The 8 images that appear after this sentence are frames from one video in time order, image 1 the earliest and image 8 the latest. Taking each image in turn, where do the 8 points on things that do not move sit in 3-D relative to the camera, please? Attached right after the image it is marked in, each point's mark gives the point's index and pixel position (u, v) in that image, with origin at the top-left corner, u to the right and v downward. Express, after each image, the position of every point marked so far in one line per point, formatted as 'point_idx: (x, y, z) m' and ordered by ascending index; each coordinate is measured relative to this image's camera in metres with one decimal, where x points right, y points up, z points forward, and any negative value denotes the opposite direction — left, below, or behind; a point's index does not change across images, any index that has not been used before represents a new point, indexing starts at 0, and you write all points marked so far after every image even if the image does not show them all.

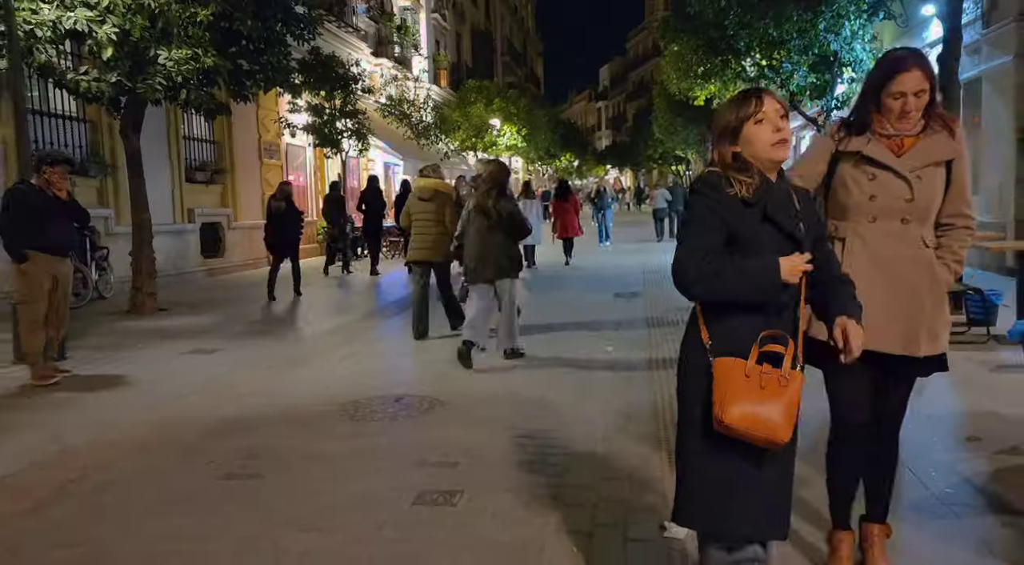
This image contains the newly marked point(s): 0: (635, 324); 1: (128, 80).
0: (+1.5, -0.4, +9.8) m
1: (-3.7, +2.0, +7.8) m
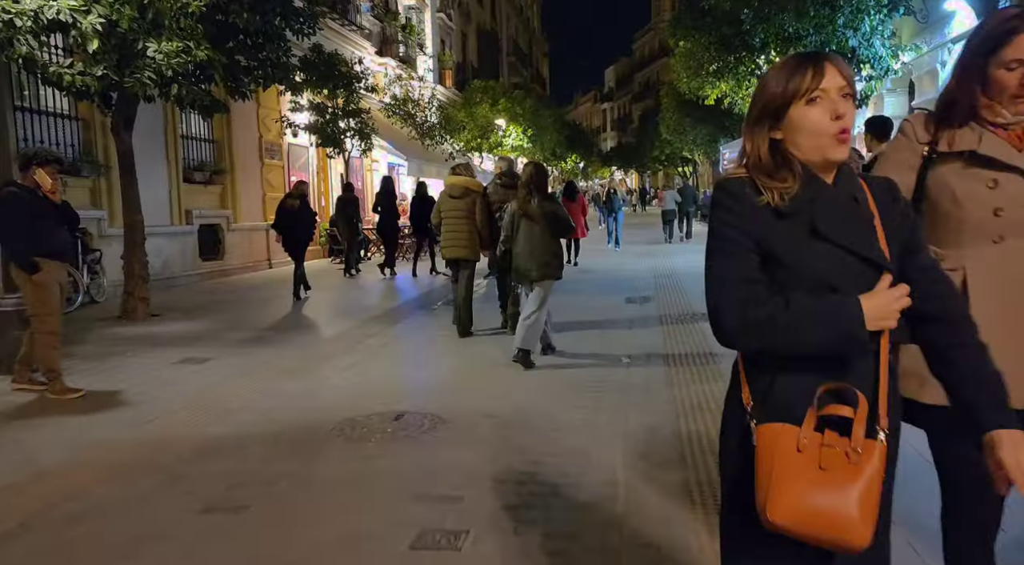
0: (+1.6, -0.5, +9.4) m
1: (-3.7, +1.9, +7.4) m
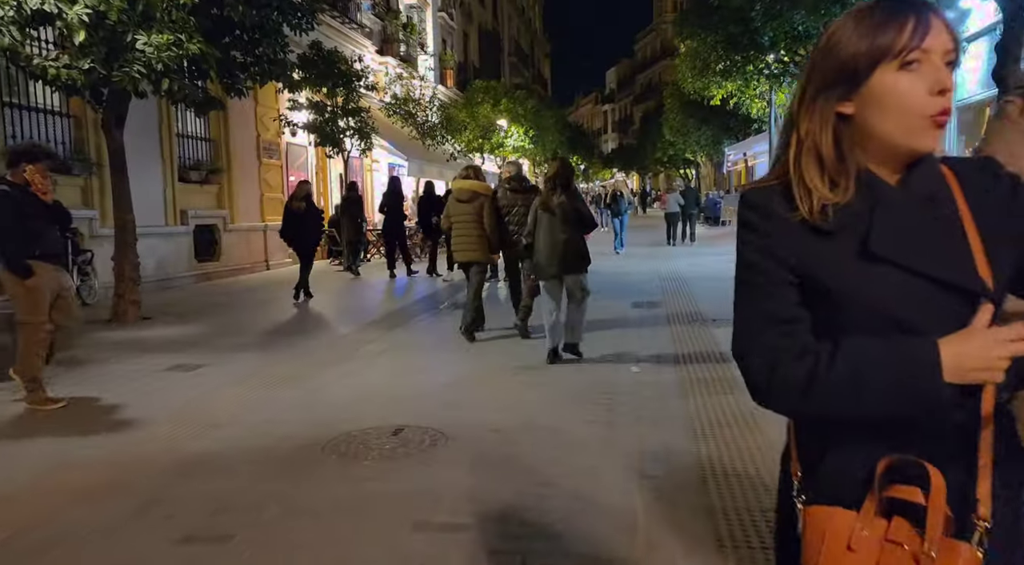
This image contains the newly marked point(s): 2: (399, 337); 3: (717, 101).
0: (+1.7, -0.5, +9.1) m
1: (-3.6, +1.9, +7.1) m
2: (-1.3, -0.6, +9.0) m
3: (+4.9, +4.4, +19.4) m
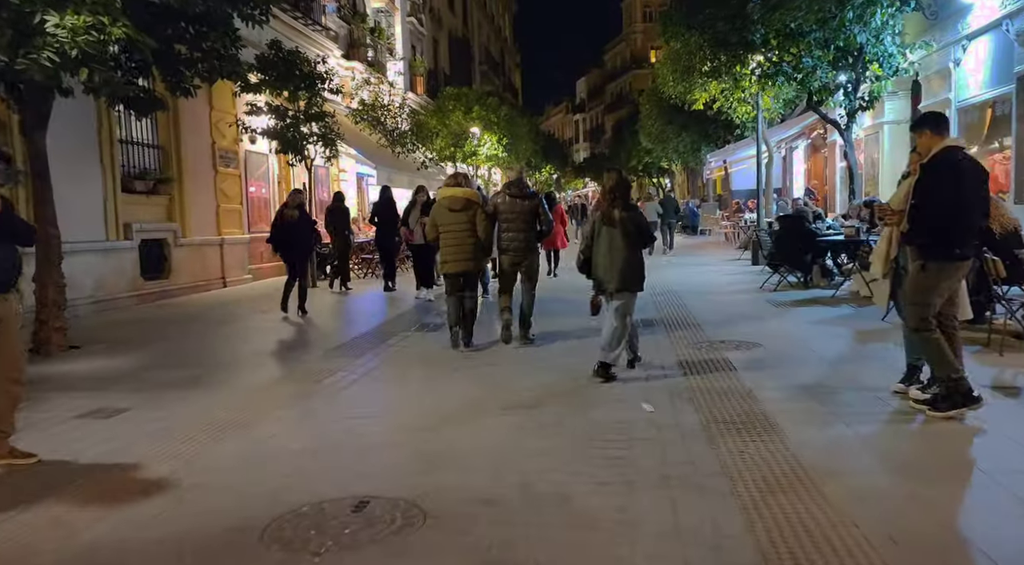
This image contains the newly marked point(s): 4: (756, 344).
0: (+1.5, -0.7, +8.1) m
1: (-3.7, +1.7, +6.0) m
2: (-1.4, -0.8, +7.9) m
3: (+4.3, +4.1, +18.6) m
4: (+2.4, -0.6, +7.8) m
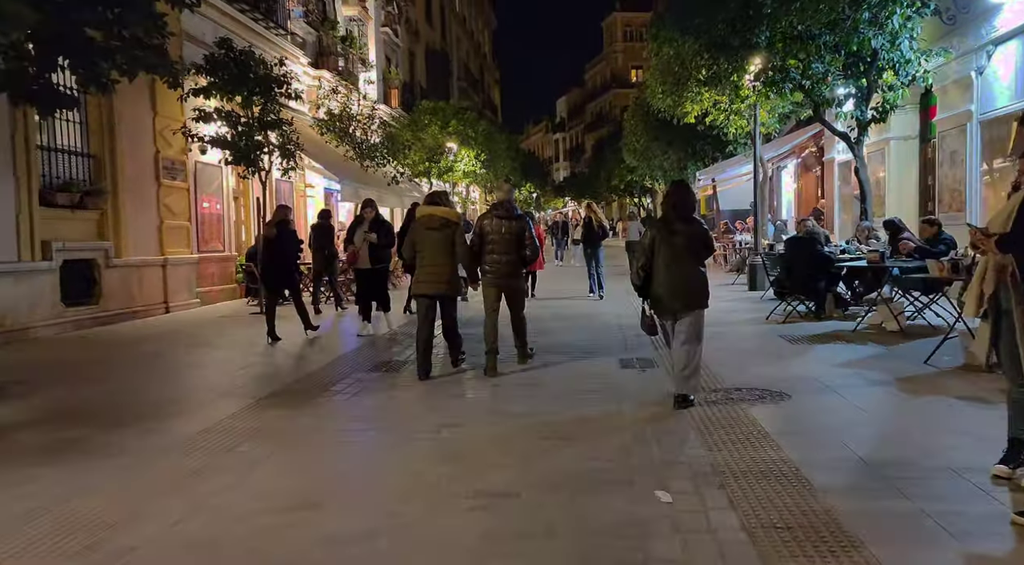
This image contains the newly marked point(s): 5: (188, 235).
0: (+1.3, -1.0, +6.7) m
1: (-3.9, +1.5, +4.5) m
2: (-1.7, -1.1, +6.4) m
3: (+3.9, +3.5, +17.4) m
4: (+2.2, -0.9, +6.4) m
5: (-5.8, +0.8, +14.5) m
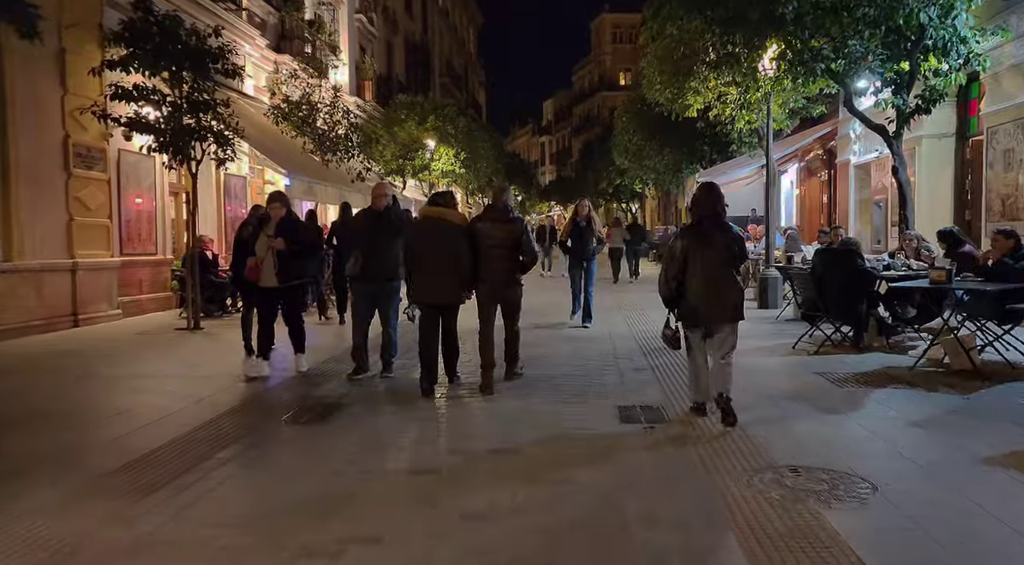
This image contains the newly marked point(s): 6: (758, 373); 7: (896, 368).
0: (+1.0, -1.2, +4.7) m
1: (-4.1, +1.4, +2.5) m
2: (-1.9, -1.2, +4.4) m
3: (+3.5, +3.3, +15.5) m
4: (+1.9, -1.1, +4.4) m
5: (-6.2, +0.7, +12.4) m
6: (+2.3, -0.9, +7.7) m
7: (+3.6, -0.8, +7.5) m
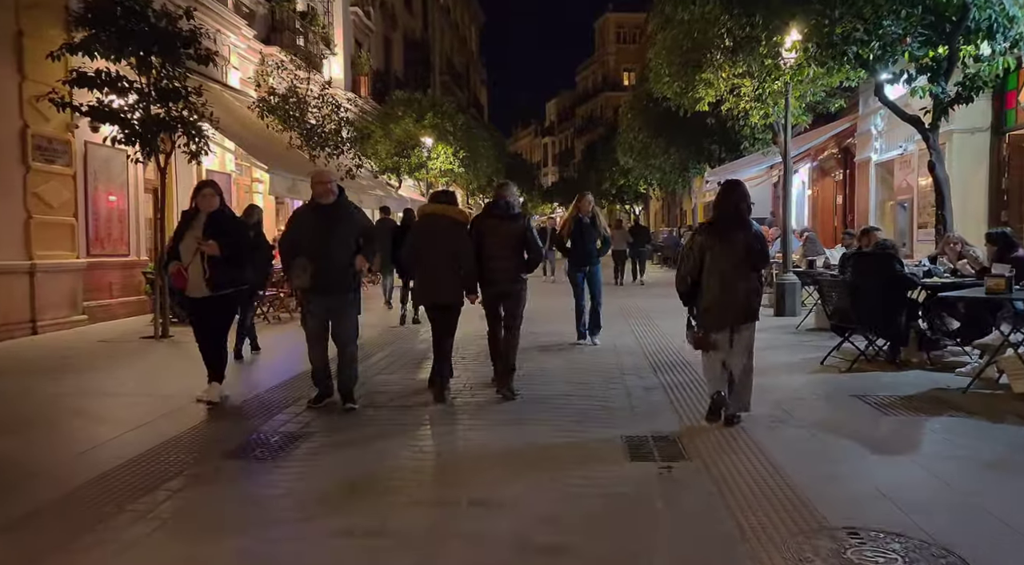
0: (+0.9, -1.2, +3.8) m
1: (-4.1, +1.3, +1.5) m
2: (-2.0, -1.3, +3.4) m
3: (+3.5, +3.2, +14.5) m
4: (+1.8, -1.1, +3.5) m
5: (-6.2, +0.7, +11.5) m
6: (+2.3, -0.9, +6.7) m
7: (+3.5, -0.9, +6.5) m
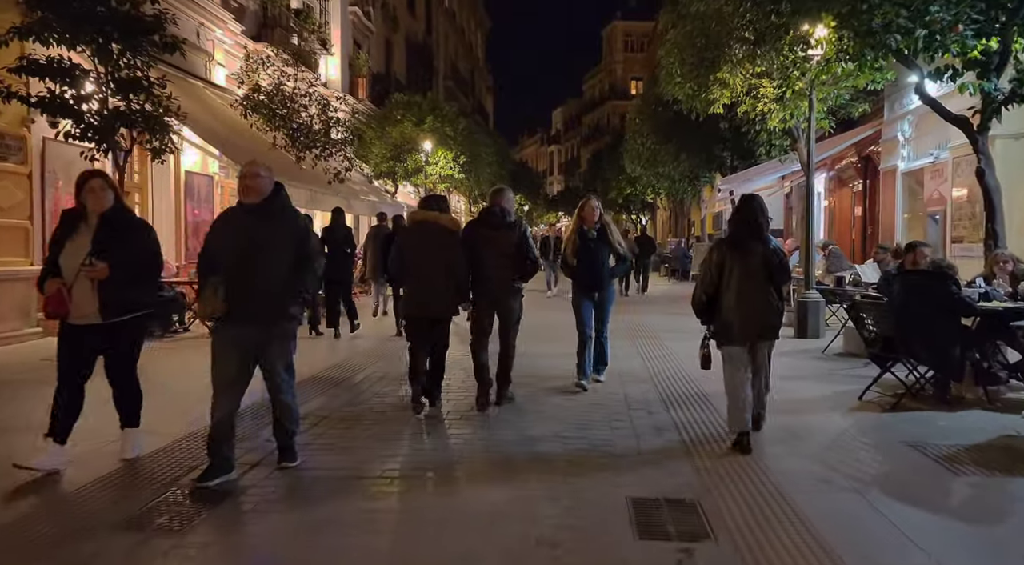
0: (+0.8, -1.3, +2.7) m
1: (-4.2, +1.3, +0.5) m
2: (-2.1, -1.3, +2.4) m
3: (+3.5, +2.9, +13.5) m
4: (+1.7, -1.3, +2.4) m
5: (-6.3, +0.6, +10.5) m
6: (+2.2, -1.1, +5.6) m
7: (+3.4, -1.0, +5.4) m
